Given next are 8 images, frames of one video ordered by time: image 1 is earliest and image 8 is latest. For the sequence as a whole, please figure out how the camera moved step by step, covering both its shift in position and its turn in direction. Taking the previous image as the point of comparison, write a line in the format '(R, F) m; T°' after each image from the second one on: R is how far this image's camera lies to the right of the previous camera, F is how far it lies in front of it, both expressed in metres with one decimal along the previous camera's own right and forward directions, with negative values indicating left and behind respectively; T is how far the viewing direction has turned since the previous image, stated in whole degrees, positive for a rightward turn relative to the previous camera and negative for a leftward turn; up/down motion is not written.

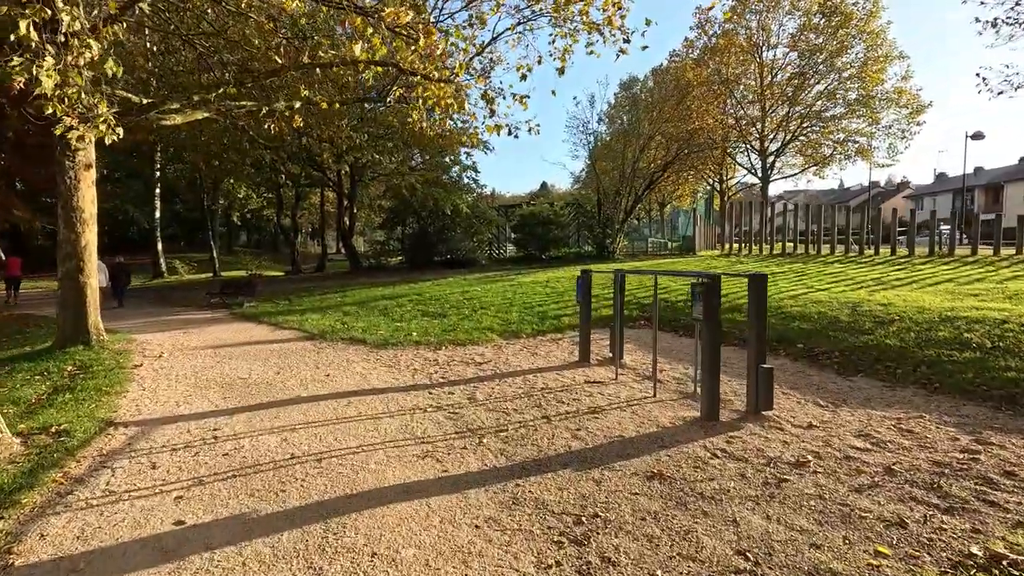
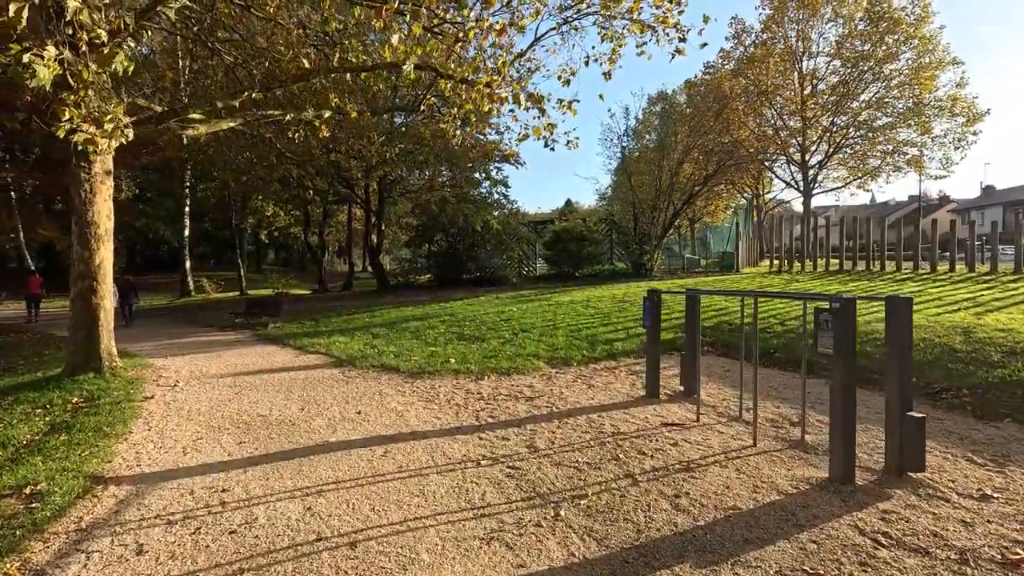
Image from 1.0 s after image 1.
(-0.4, +1.0) m; -2°
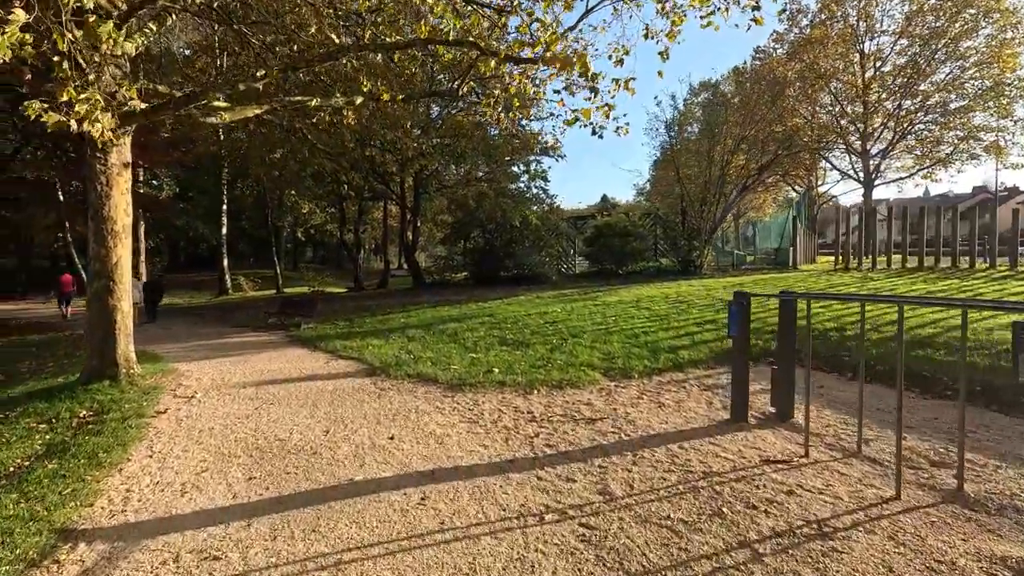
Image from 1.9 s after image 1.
(-0.3, +1.0) m; -4°
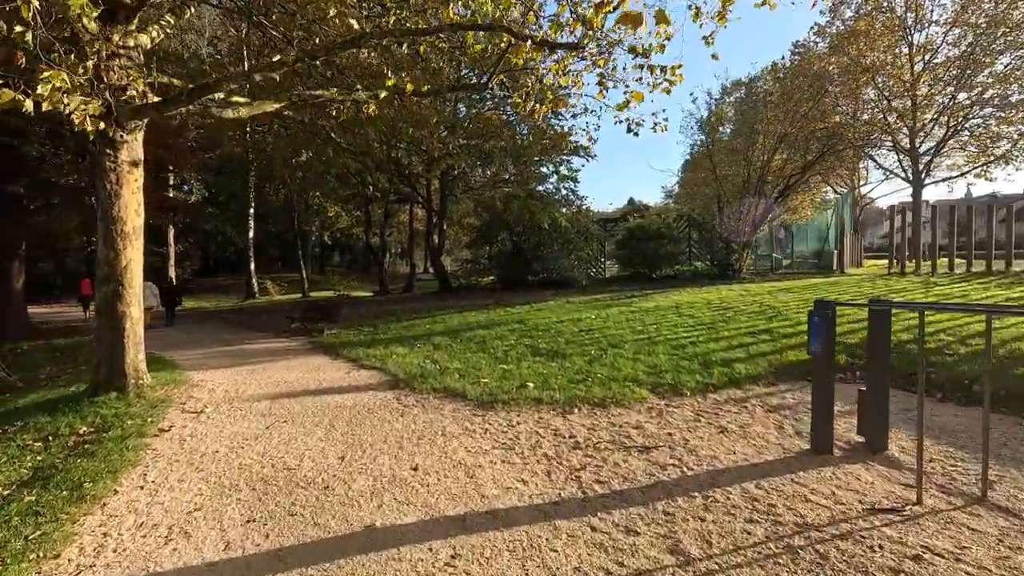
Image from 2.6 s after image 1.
(-0.2, +0.7) m; -3°
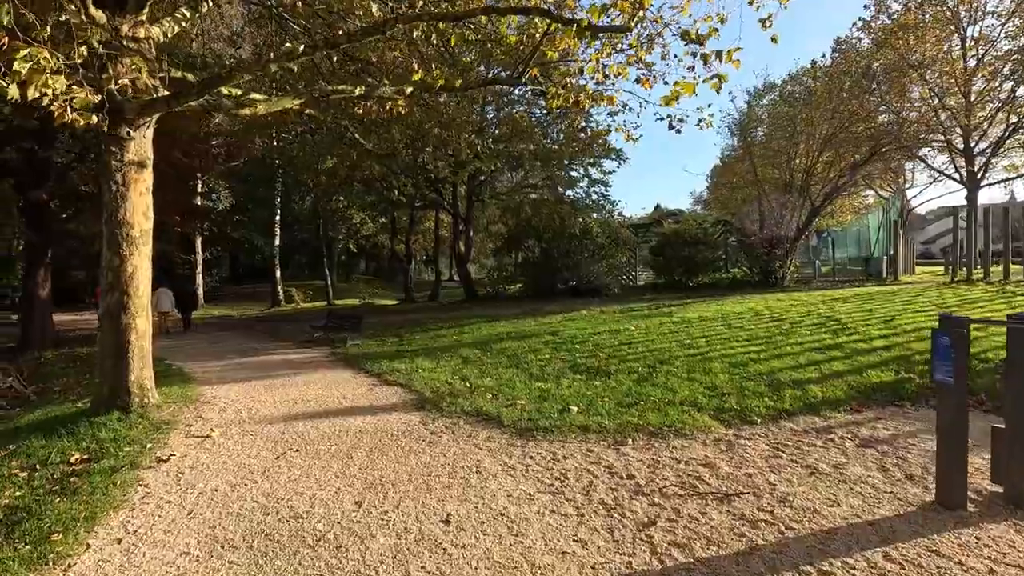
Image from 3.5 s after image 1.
(-0.2, +0.8) m; -3°
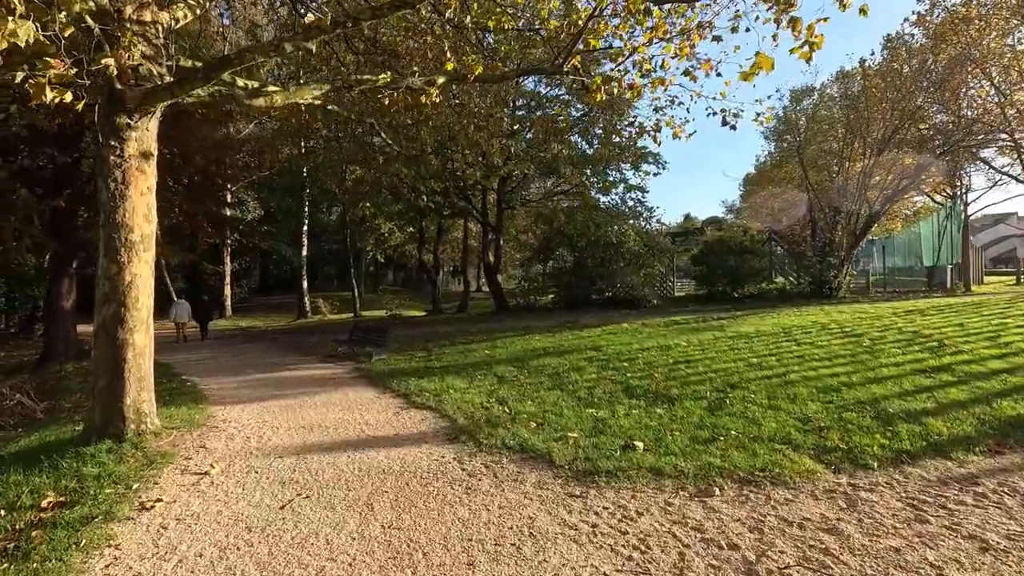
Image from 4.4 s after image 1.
(-0.3, +1.0) m; -3°
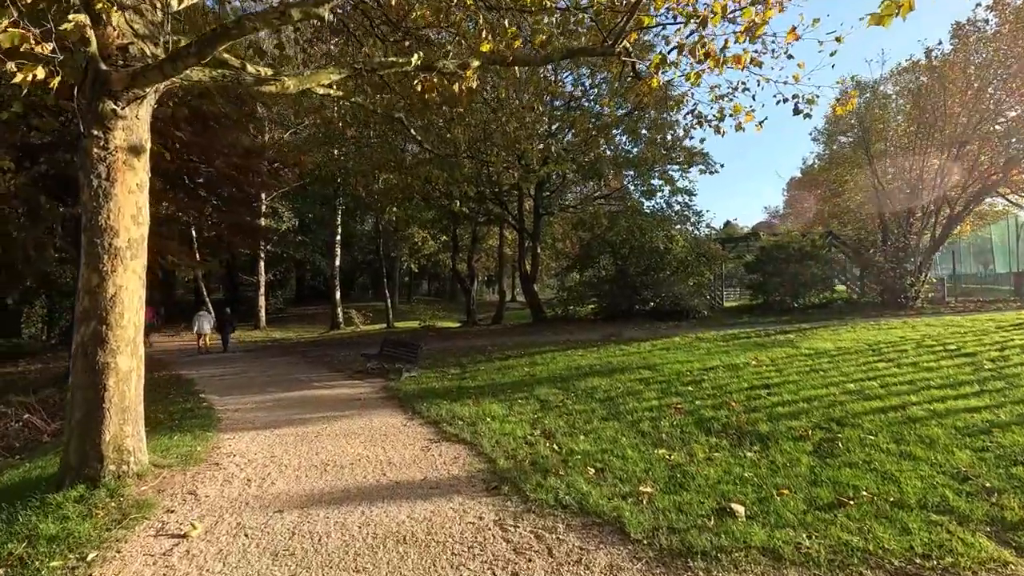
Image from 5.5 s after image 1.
(-0.2, +1.1) m; -4°
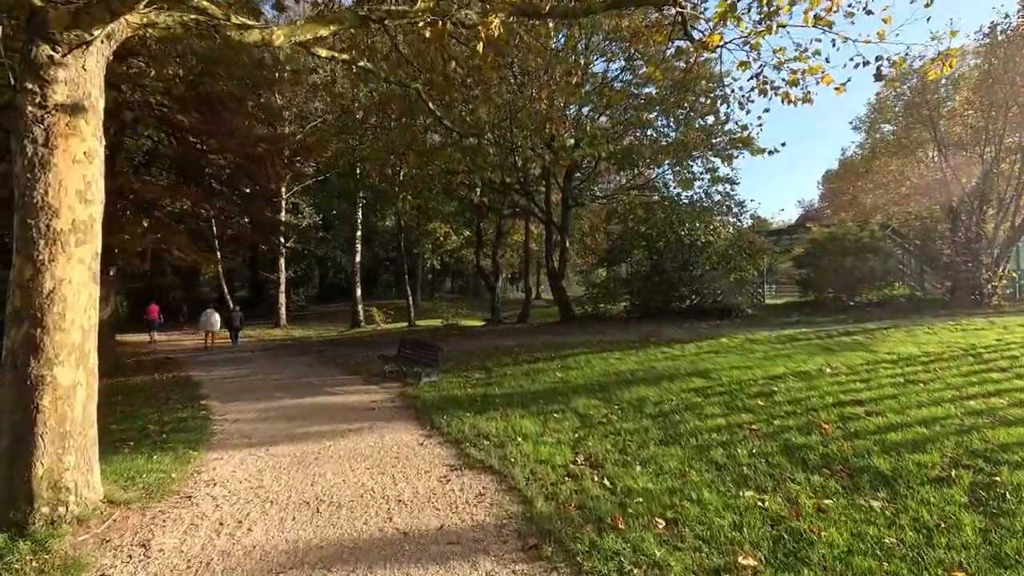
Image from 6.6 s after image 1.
(-0.1, +1.2) m; -3°
